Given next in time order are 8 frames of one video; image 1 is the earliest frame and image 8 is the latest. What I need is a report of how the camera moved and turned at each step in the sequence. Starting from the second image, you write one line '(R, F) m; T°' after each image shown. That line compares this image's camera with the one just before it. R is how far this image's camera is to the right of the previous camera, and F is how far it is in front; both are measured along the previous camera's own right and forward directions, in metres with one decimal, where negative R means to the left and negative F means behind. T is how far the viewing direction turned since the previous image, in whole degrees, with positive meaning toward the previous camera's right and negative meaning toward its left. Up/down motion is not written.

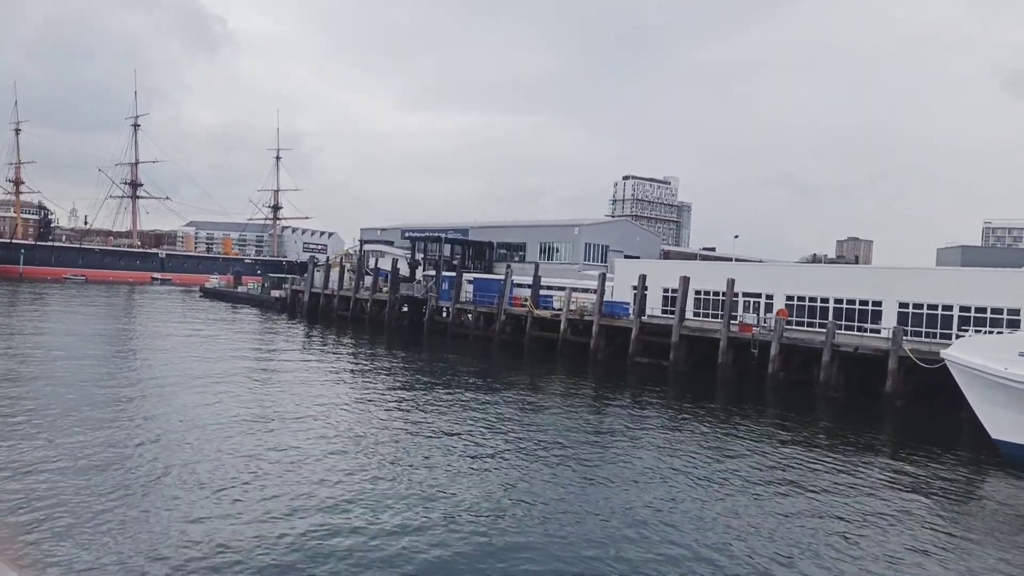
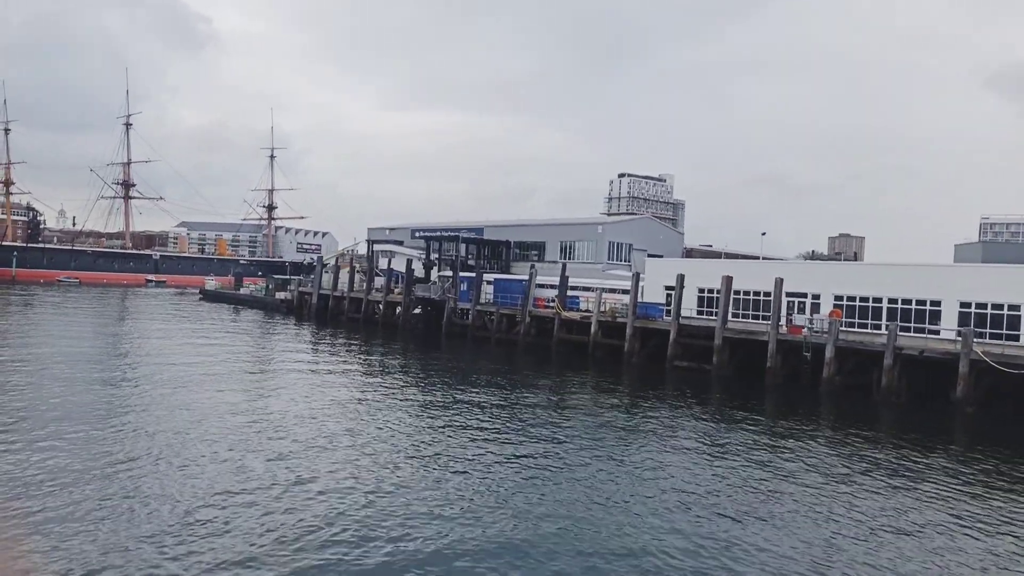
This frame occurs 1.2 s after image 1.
(-2.2, +1.8) m; +1°
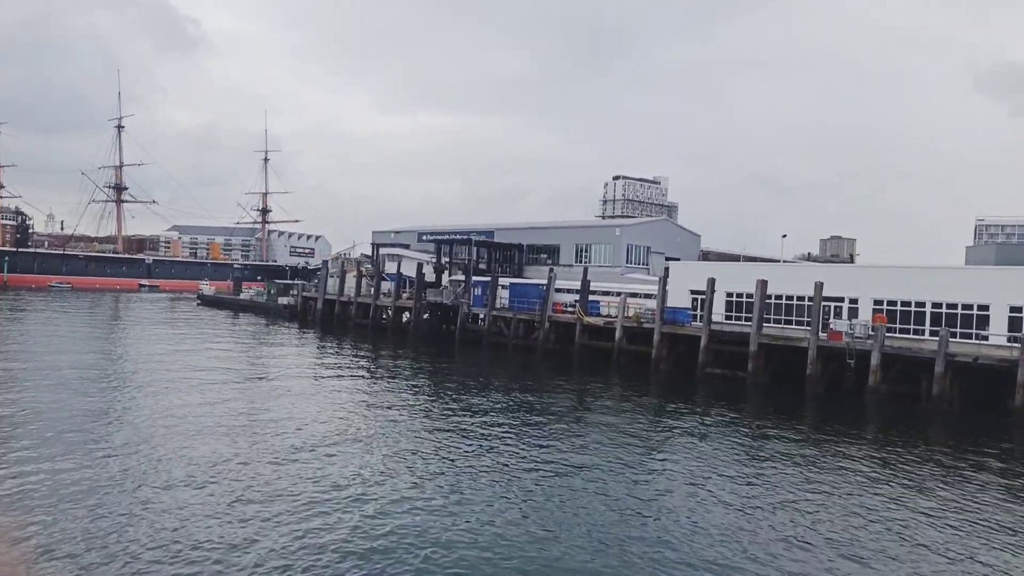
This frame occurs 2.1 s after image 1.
(-1.8, +1.4) m; +1°
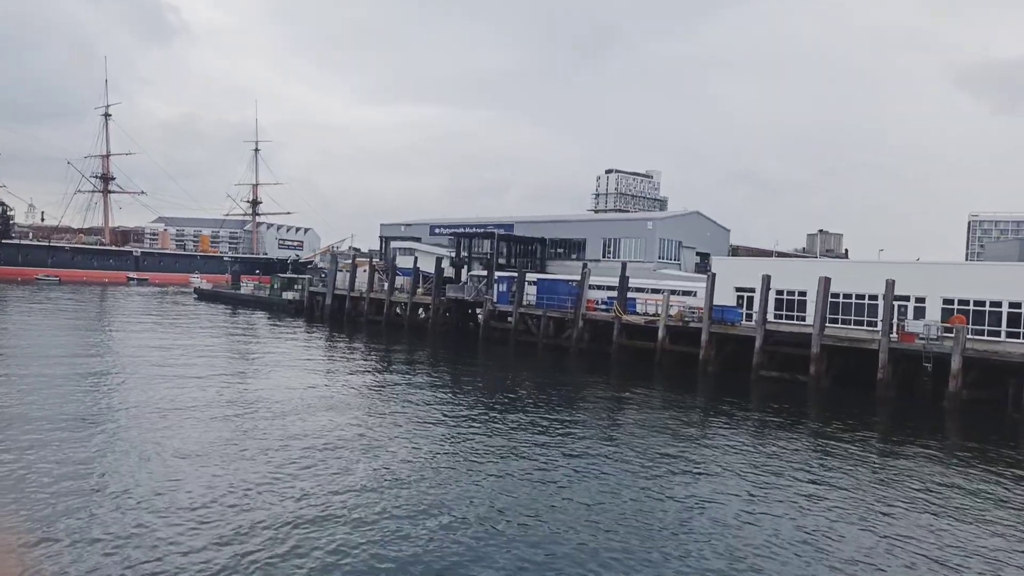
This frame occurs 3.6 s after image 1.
(-2.8, +2.4) m; +1°
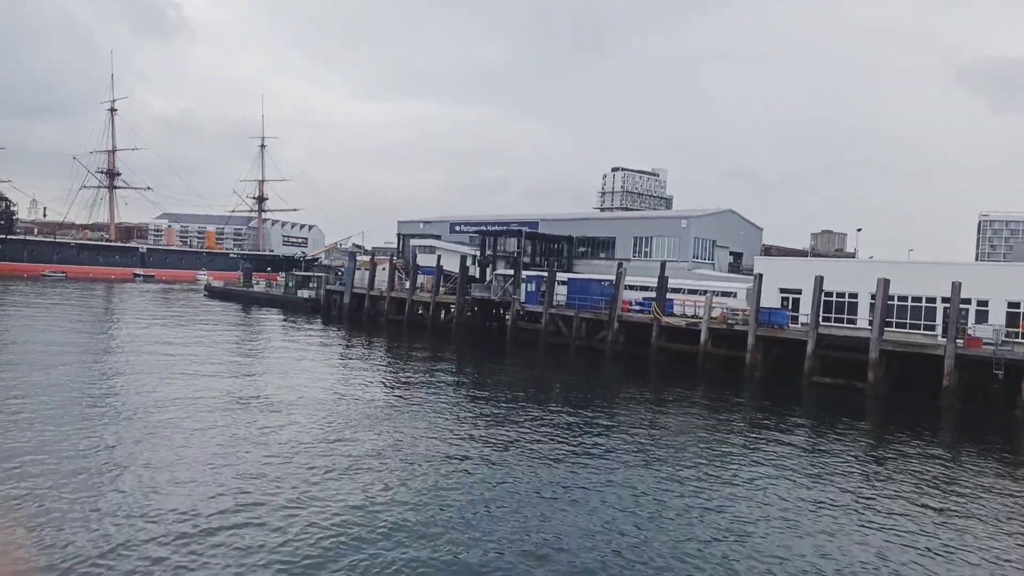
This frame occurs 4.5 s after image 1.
(-1.9, +1.5) m; 0°
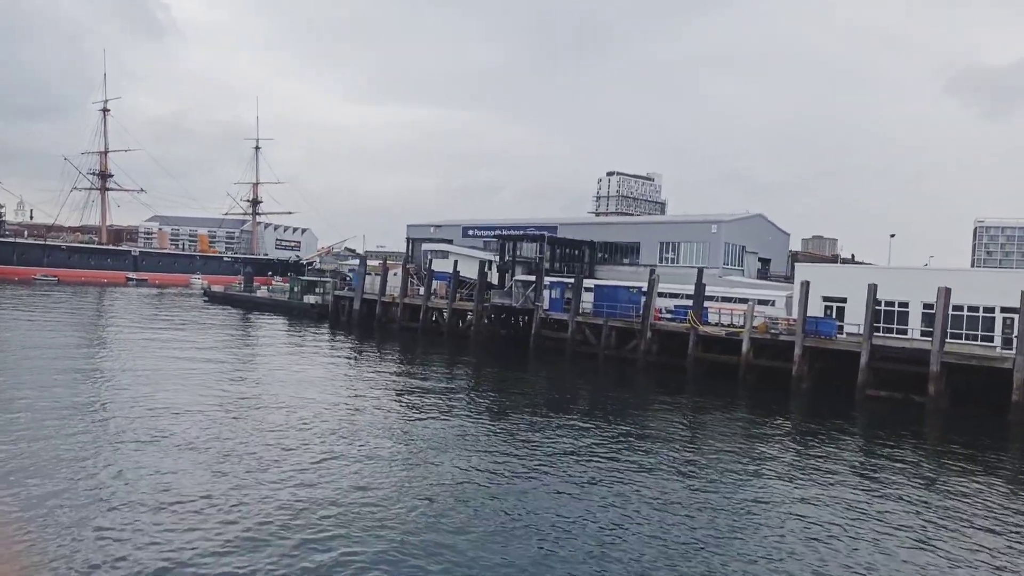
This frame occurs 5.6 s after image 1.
(-2.1, +1.8) m; +1°
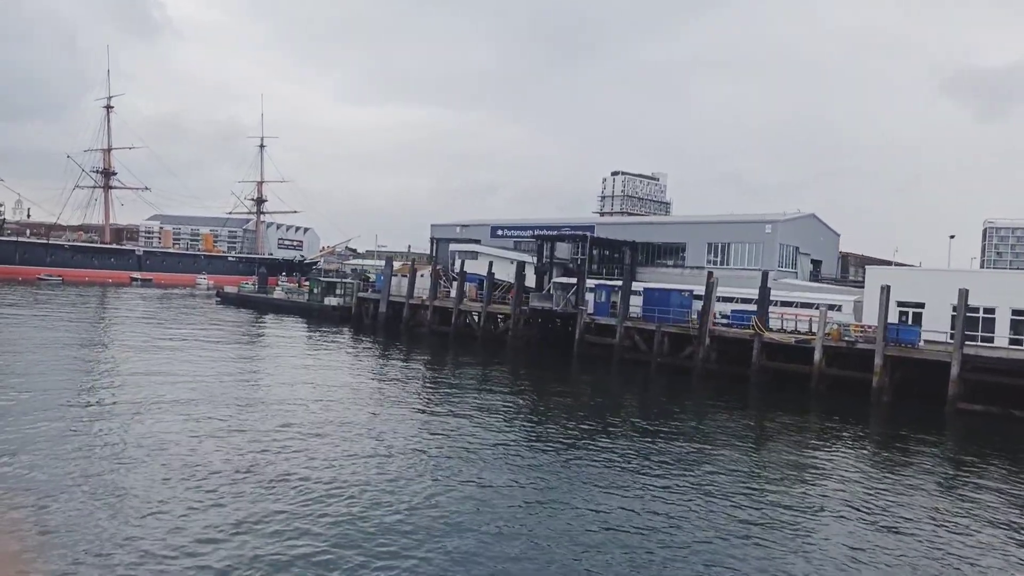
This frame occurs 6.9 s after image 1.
(-2.8, +2.2) m; 0°
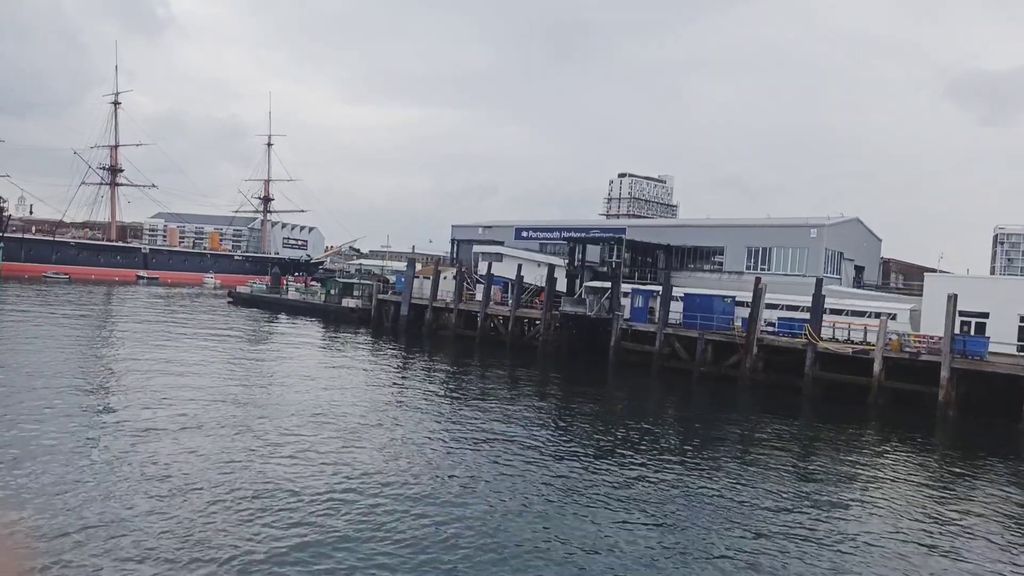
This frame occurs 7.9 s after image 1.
(-1.9, +1.6) m; 0°
